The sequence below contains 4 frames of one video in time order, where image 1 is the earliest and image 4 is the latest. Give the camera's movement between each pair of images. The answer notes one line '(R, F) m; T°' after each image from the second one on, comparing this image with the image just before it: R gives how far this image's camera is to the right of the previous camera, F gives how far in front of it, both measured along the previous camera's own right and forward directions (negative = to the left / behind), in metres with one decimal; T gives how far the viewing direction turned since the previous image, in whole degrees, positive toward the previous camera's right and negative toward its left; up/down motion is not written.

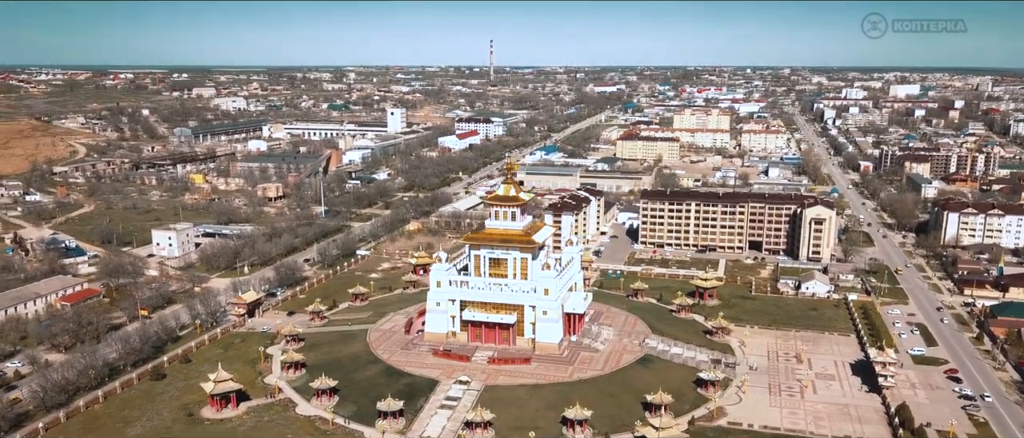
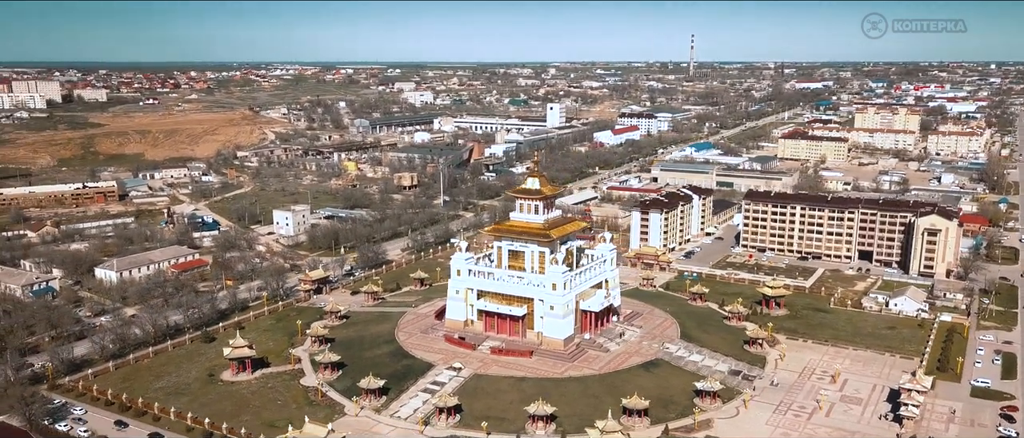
(+6.9, +0.8) m; -15°
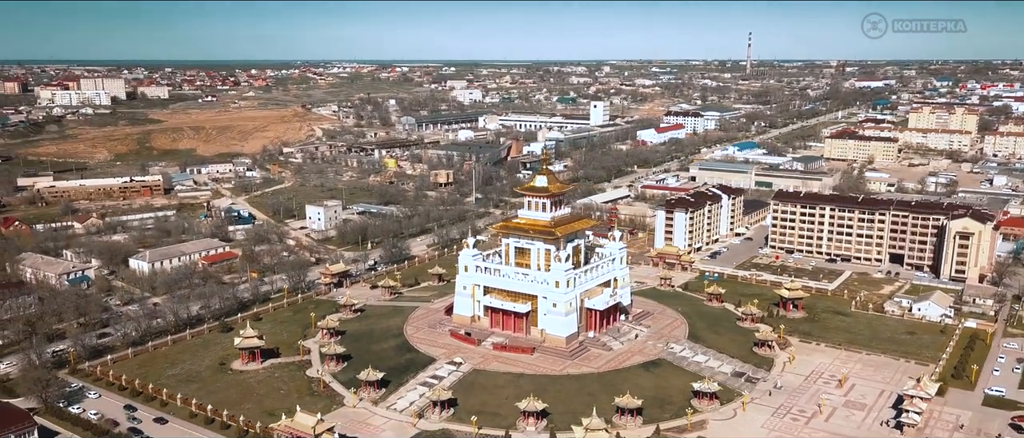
(+1.8, -0.1) m; -4°
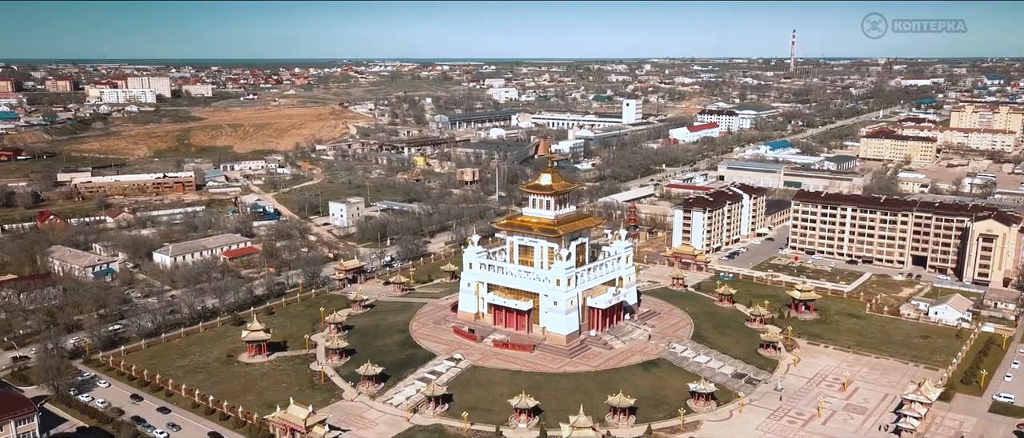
(+1.4, -0.1) m; -3°
